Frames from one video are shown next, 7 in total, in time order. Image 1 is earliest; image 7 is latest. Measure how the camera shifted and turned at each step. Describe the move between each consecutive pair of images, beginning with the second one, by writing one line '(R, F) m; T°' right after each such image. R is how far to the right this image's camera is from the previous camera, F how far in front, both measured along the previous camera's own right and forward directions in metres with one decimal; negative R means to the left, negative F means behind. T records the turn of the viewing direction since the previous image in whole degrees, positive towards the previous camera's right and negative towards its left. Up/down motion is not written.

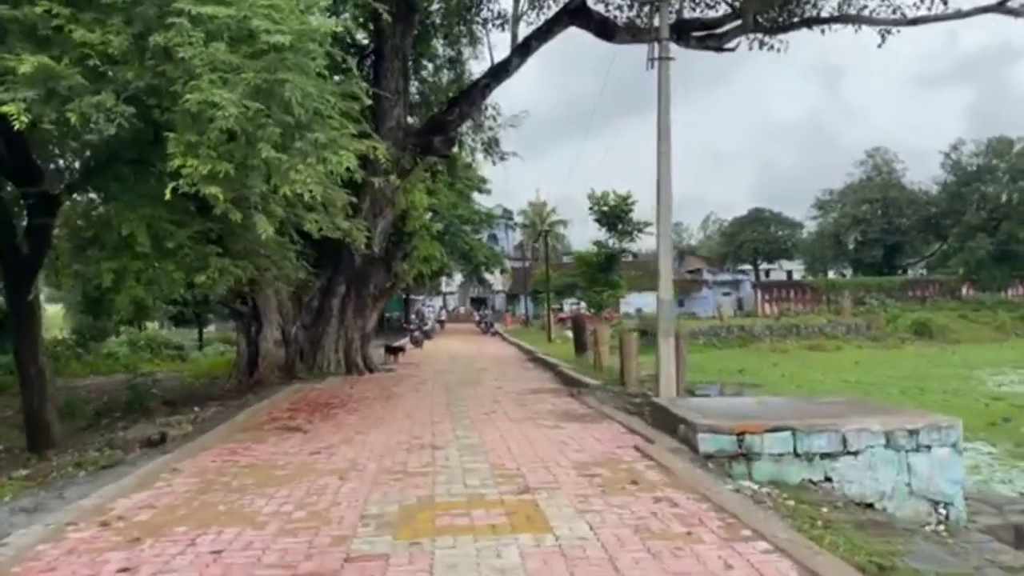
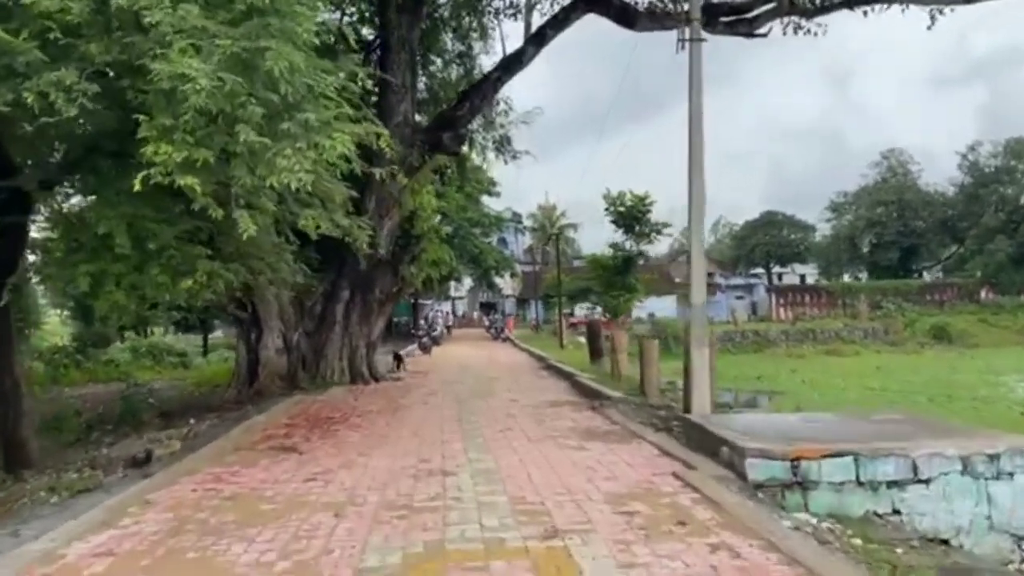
(-0.1, +1.0) m; -1°
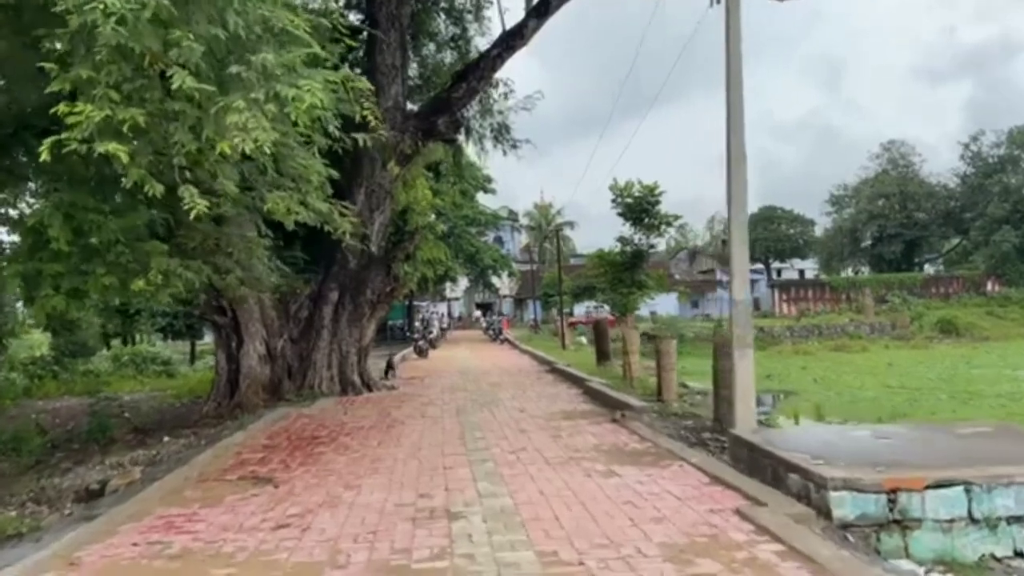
(-0.2, +1.4) m; 0°
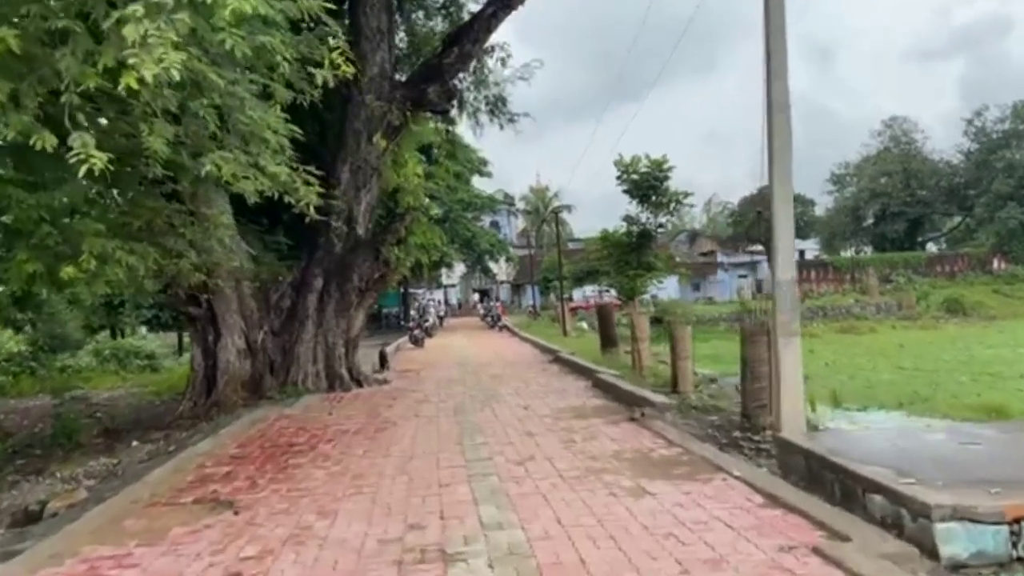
(-0.1, +1.3) m; 0°
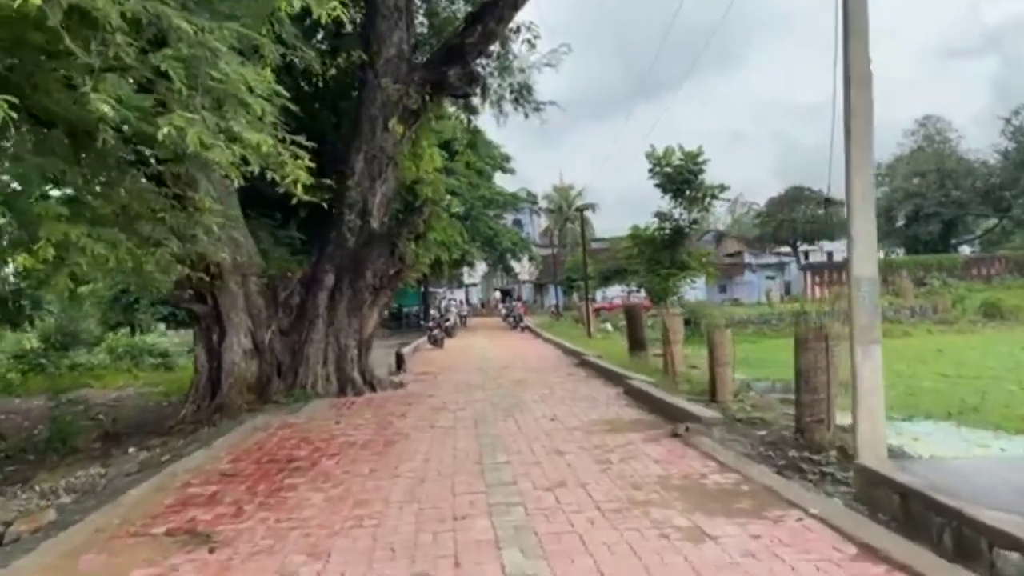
(-0.1, +1.0) m; -2°
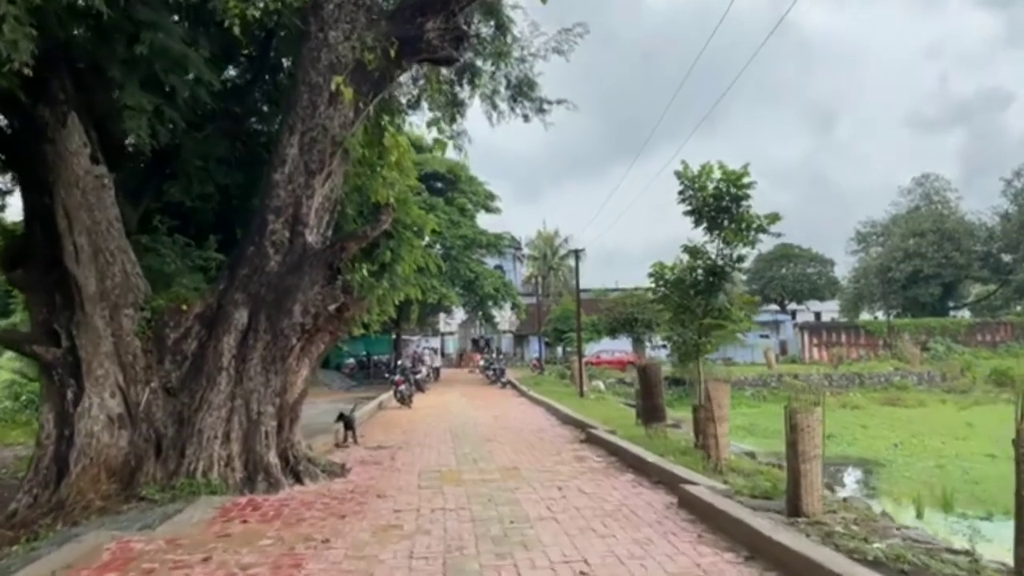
(-0.2, +4.0) m; +2°
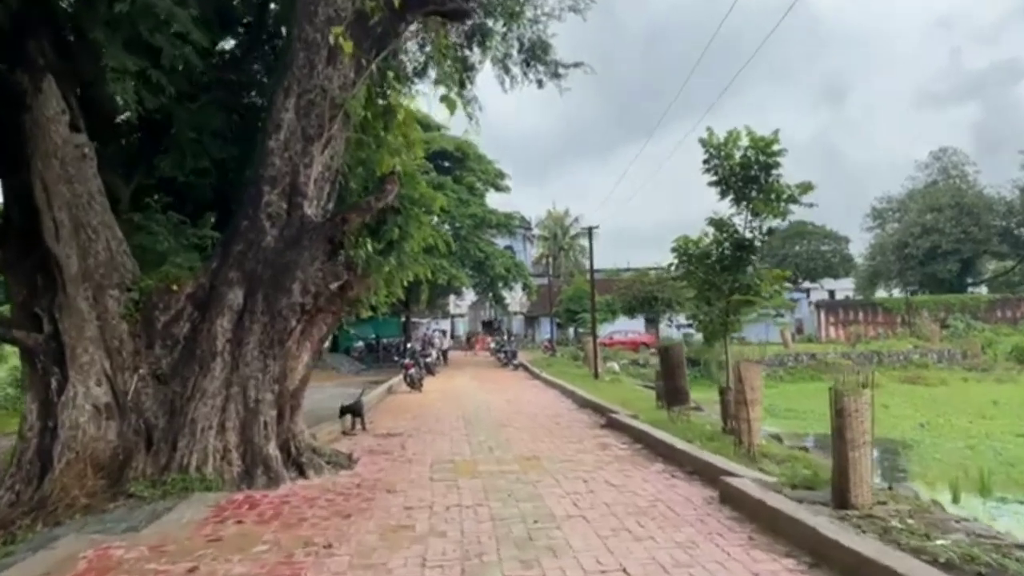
(-0.1, +0.8) m; -1°
